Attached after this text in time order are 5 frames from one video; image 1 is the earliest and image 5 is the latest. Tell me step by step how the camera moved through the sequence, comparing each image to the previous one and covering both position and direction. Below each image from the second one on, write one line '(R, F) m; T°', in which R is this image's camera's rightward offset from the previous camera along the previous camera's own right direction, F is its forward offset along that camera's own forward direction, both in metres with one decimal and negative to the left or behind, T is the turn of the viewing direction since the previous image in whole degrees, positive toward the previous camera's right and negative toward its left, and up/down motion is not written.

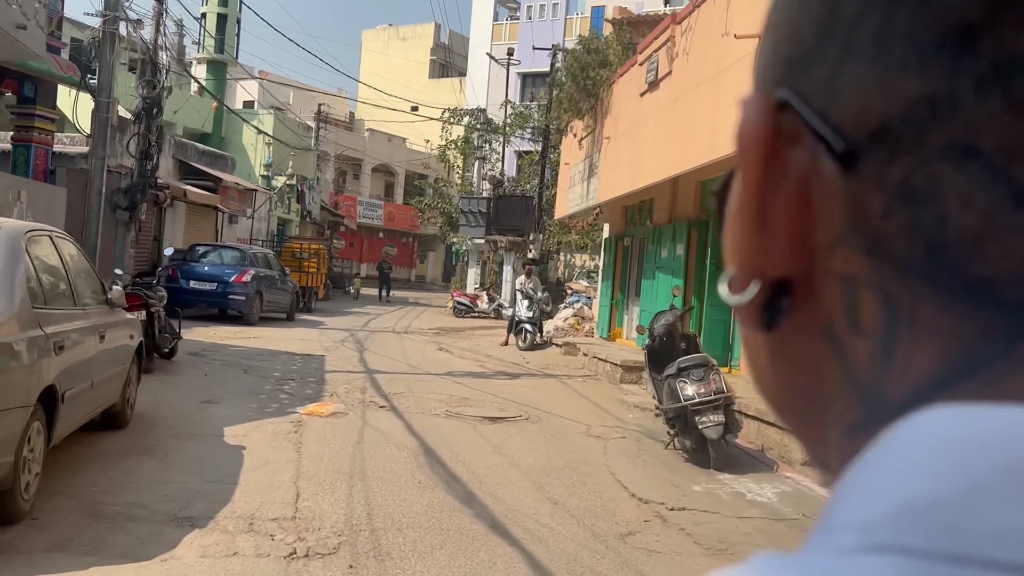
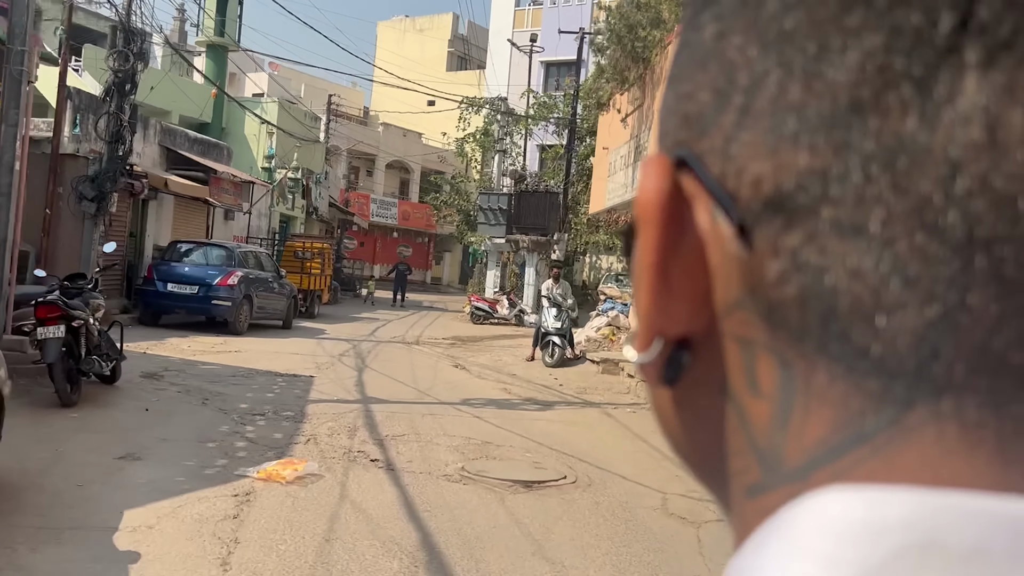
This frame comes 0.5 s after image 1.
(-0.1, +0.7) m; -1°
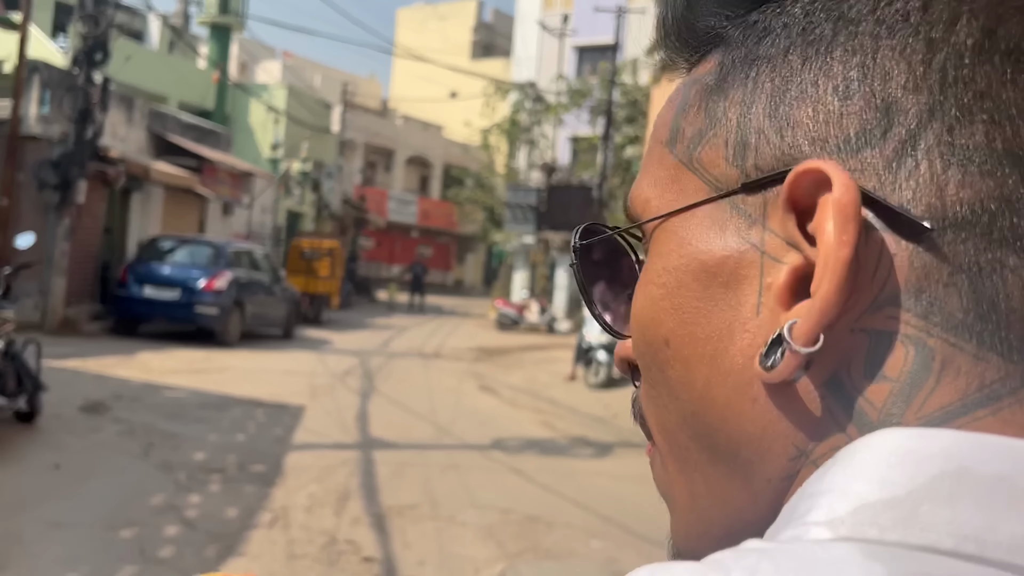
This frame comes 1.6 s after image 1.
(-0.1, +0.6) m; -1°
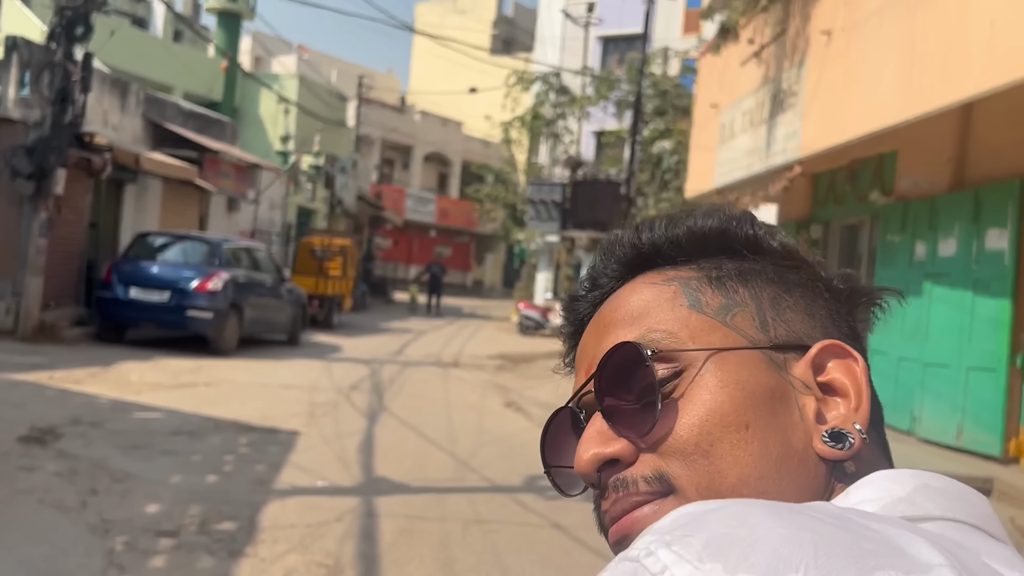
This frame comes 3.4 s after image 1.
(0.0, +0.4) m; -1°
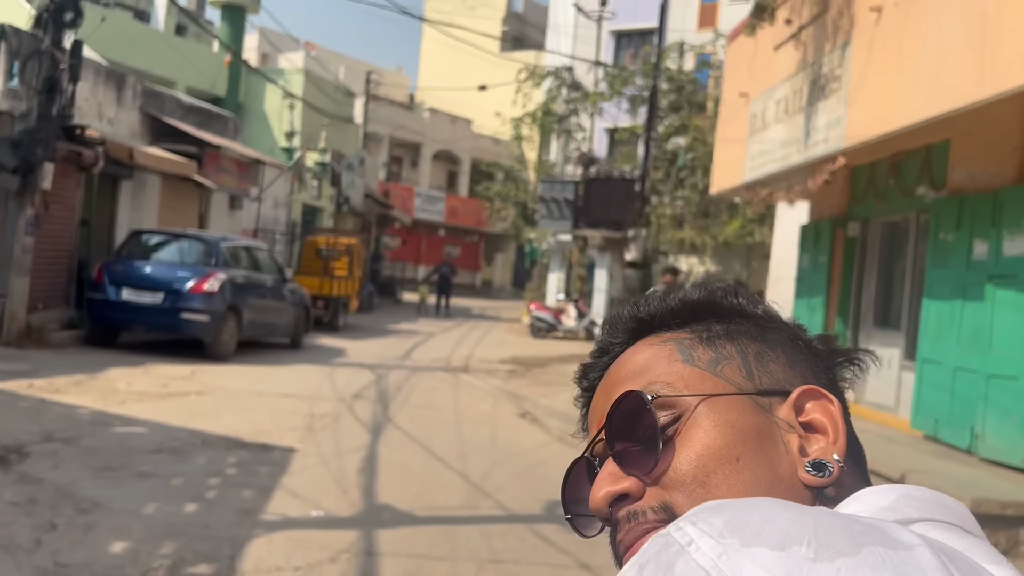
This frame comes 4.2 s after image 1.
(0.0, +0.2) m; -1°
